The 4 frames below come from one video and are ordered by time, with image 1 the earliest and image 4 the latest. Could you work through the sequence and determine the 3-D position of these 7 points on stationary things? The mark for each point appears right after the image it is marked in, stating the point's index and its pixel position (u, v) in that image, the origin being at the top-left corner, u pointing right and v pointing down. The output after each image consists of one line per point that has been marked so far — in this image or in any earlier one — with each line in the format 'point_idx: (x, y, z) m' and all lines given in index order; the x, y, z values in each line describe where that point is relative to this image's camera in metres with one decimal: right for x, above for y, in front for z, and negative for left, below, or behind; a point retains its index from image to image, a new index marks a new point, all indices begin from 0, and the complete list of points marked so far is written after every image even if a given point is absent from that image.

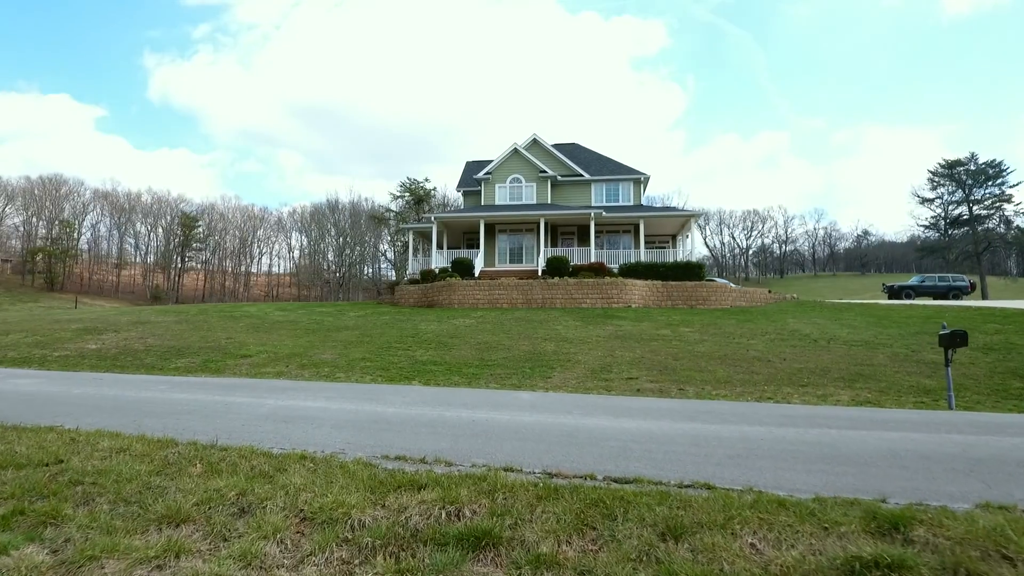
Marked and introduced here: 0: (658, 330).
0: (+3.0, -0.9, +12.2) m
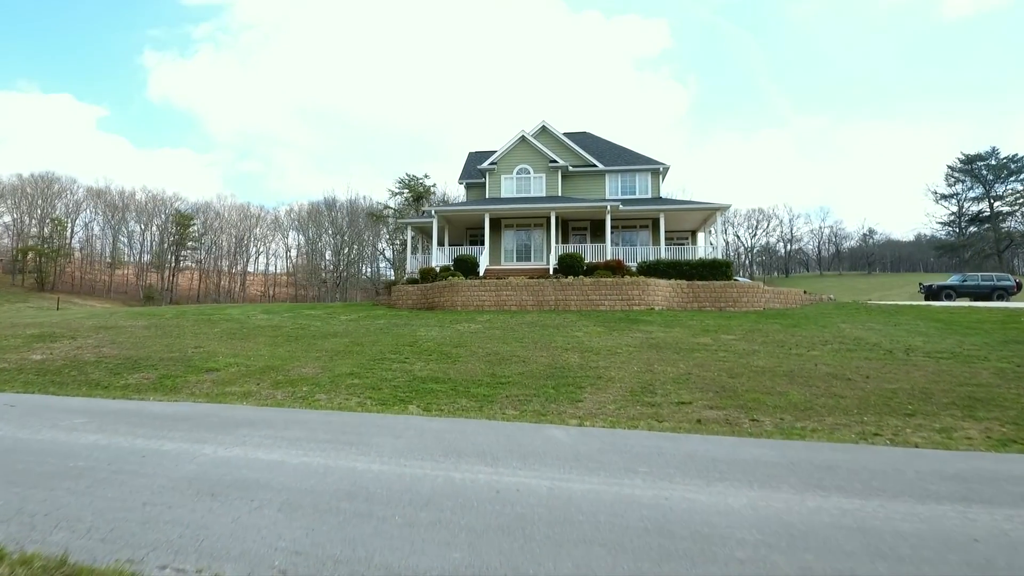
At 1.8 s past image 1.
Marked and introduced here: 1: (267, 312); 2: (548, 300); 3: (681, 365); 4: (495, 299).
0: (+3.3, -0.9, +10.5) m
1: (-6.9, -0.7, +16.7) m
2: (+0.9, -0.3, +15.3) m
3: (+2.4, -1.1, +8.3) m
4: (-0.4, -0.3, +15.5) m
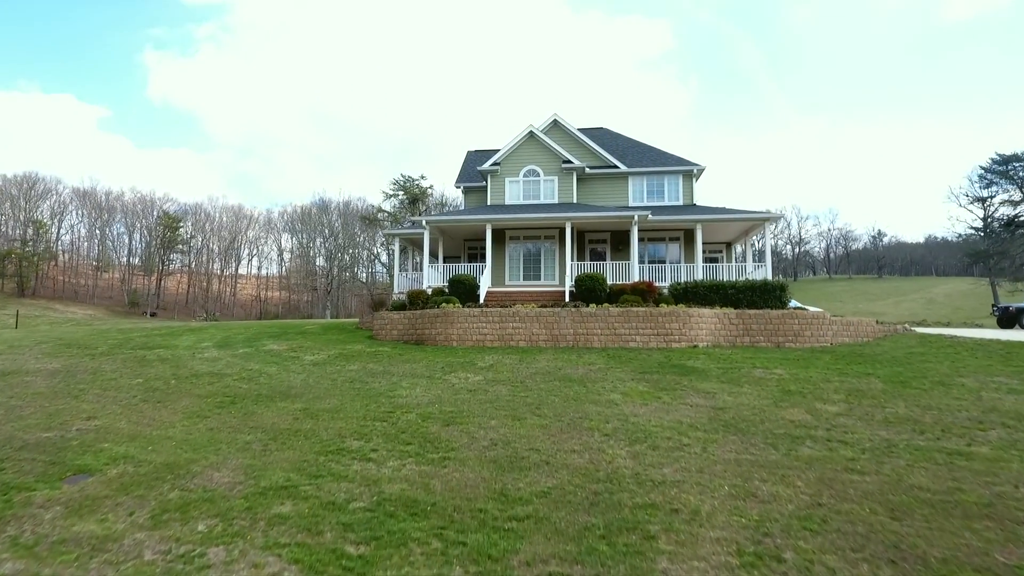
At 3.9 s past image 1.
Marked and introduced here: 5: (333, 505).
0: (+3.4, -1.5, +7.5) m
1: (-6.7, -1.3, +13.7) m
2: (+1.1, -1.0, +12.3) m
3: (+2.5, -1.7, +5.4) m
4: (-0.3, -1.0, +12.6) m
5: (-1.6, -1.9, +5.3) m
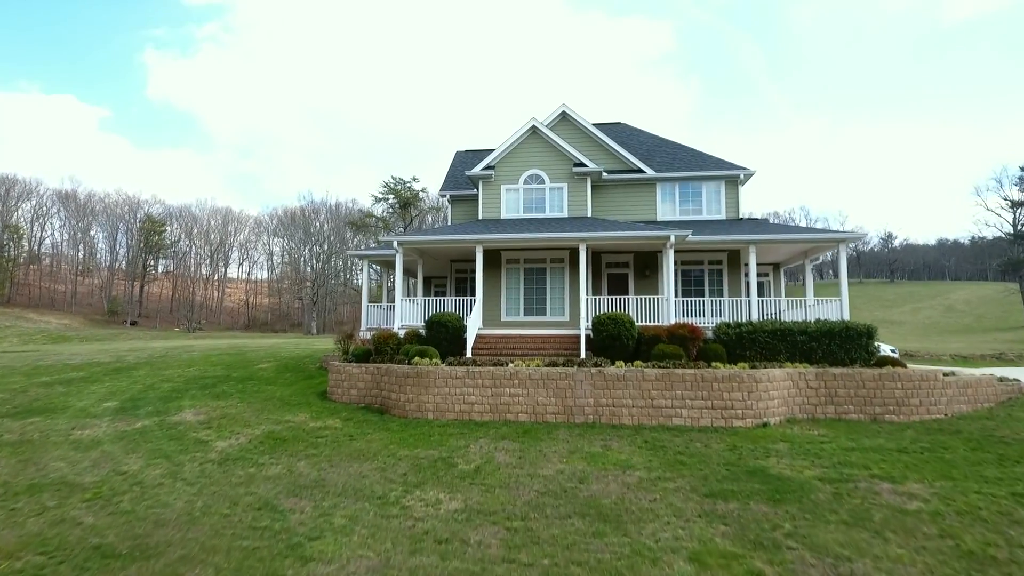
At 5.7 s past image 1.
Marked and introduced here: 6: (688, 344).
0: (+3.4, -2.3, +4.1) m
1: (-6.8, -2.1, +10.2) m
2: (+1.1, -1.7, +8.9) m
3: (+2.5, -2.5, +1.9) m
4: (-0.3, -1.8, +9.1) m
5: (-1.6, -2.7, +1.9) m
6: (+3.1, -1.0, +10.3) m
